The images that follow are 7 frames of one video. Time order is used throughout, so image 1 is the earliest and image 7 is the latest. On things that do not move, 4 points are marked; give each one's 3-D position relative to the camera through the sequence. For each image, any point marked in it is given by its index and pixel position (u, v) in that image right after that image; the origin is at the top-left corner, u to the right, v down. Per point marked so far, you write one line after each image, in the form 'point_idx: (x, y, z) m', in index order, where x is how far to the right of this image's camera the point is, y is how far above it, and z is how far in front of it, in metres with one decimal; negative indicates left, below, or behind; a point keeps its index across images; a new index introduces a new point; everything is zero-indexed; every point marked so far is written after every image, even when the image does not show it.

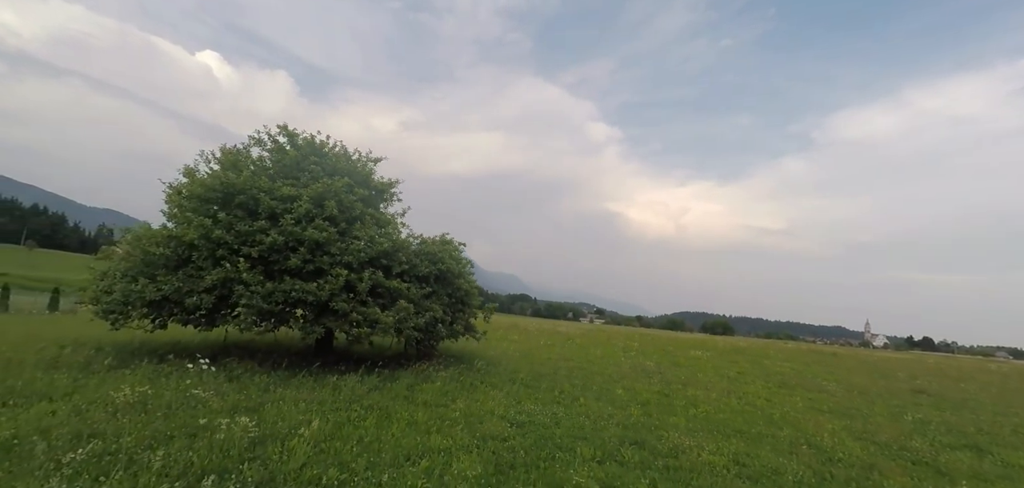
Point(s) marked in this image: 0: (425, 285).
0: (-2.9, -1.4, +17.3) m
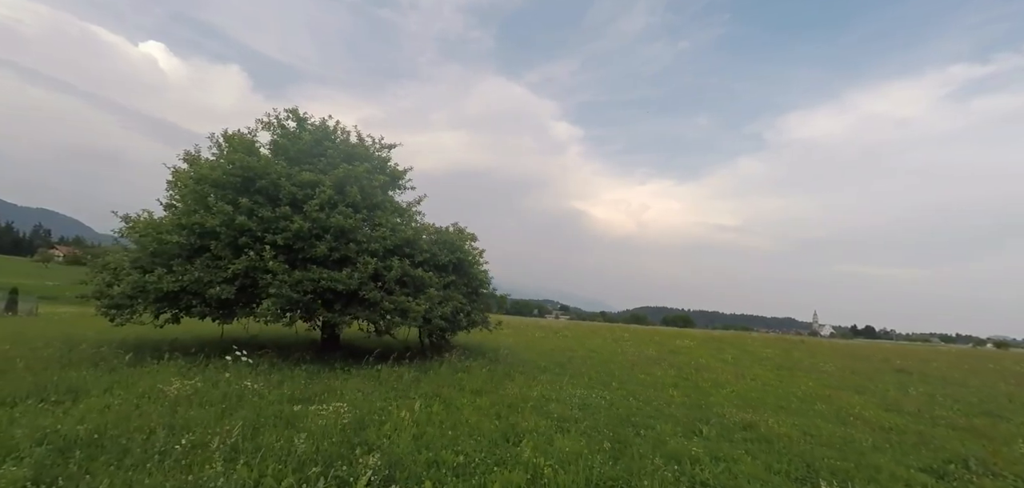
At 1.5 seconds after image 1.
0: (-2.3, -1.0, +17.0) m
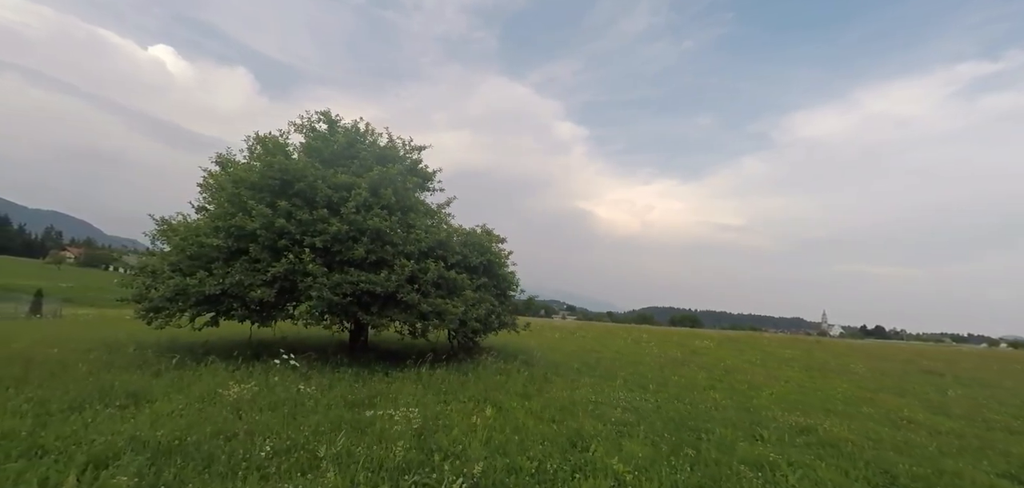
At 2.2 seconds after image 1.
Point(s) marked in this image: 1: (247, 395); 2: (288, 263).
0: (-1.2, -1.0, +16.9) m
1: (-4.3, -2.5, +8.5) m
2: (-5.5, -0.5, +12.9) m
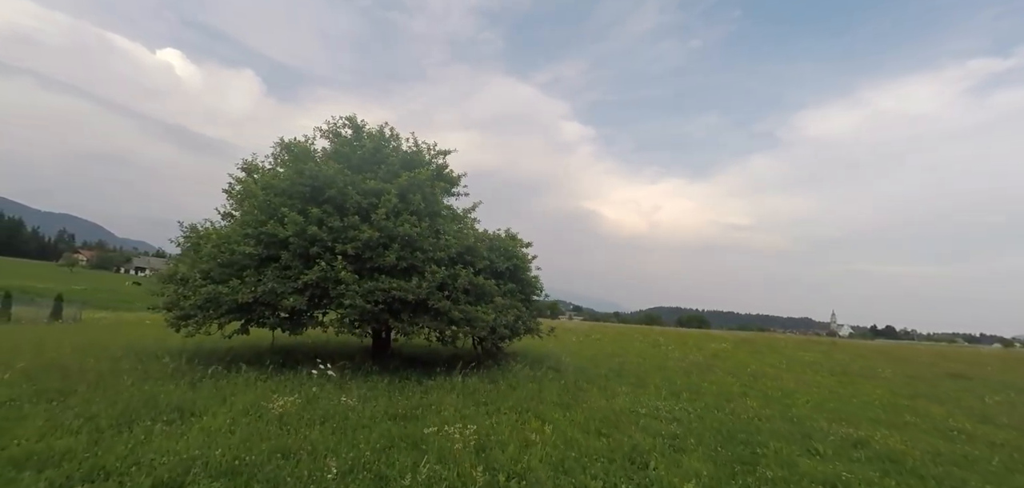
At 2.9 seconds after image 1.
0: (-0.3, -1.2, +16.7) m
1: (-3.5, -2.6, +8.4) m
2: (-4.7, -0.6, +12.7) m
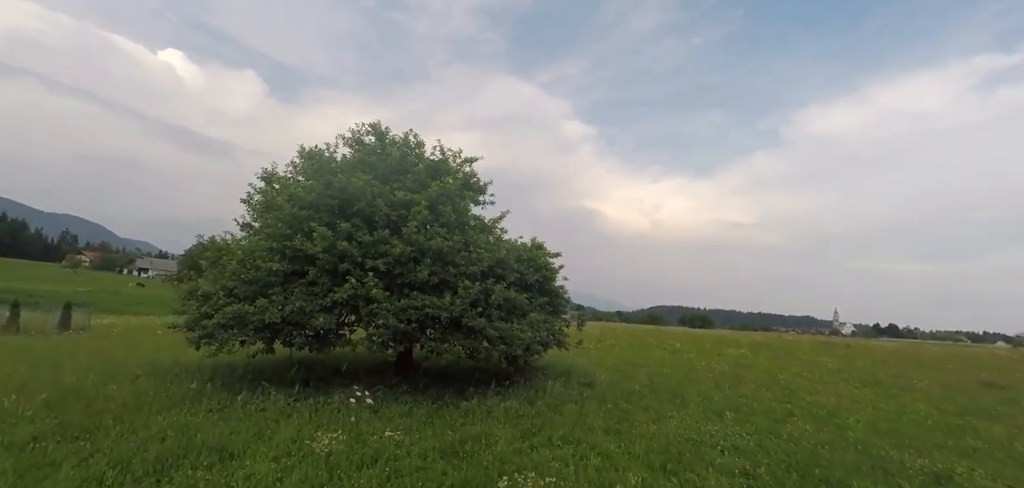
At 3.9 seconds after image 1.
0: (+0.6, -1.6, +16.1) m
1: (-2.6, -3.0, +7.8) m
2: (-3.7, -1.0, +12.1) m
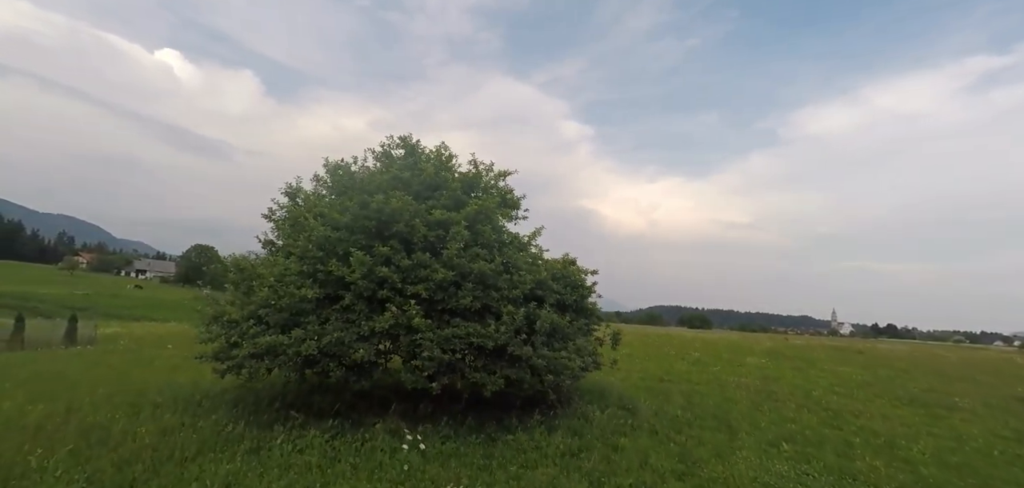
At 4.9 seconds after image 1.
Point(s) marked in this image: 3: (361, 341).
0: (+1.7, -2.1, +15.4) m
1: (-1.4, -3.6, +7.0) m
2: (-2.6, -1.6, +11.4) m
3: (-3.3, -2.1, +11.3) m
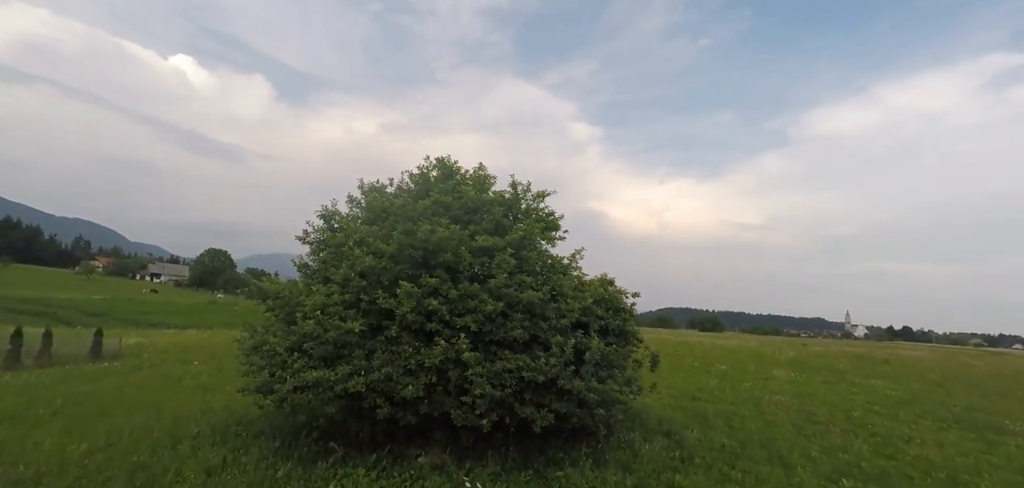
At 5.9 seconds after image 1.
0: (+2.9, -2.8, +14.9) m
1: (-0.4, -4.2, +6.6) m
2: (-1.5, -2.2, +11.0) m
3: (-2.2, -2.7, +10.9) m
